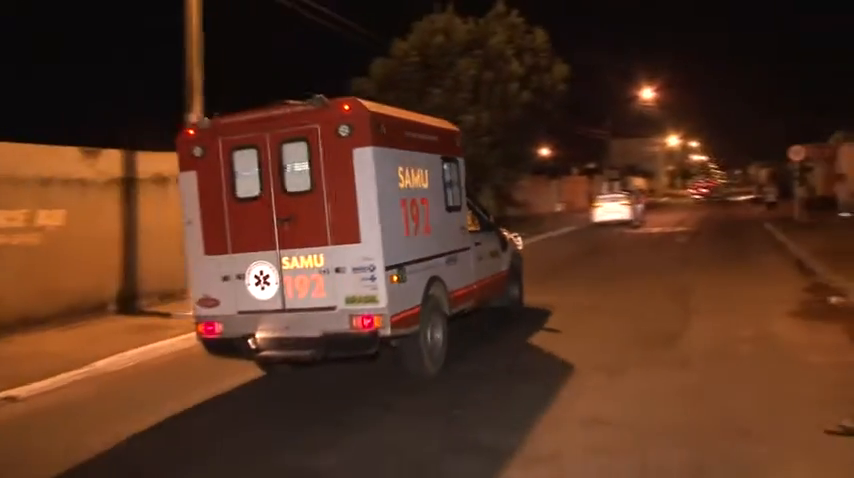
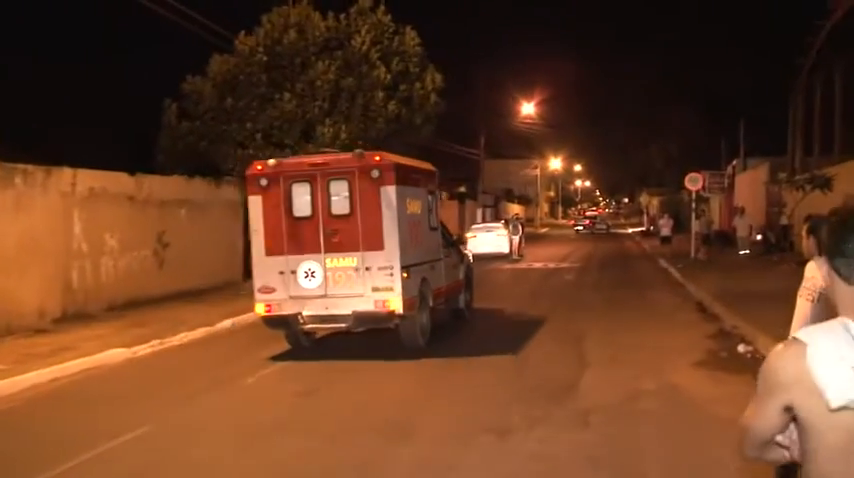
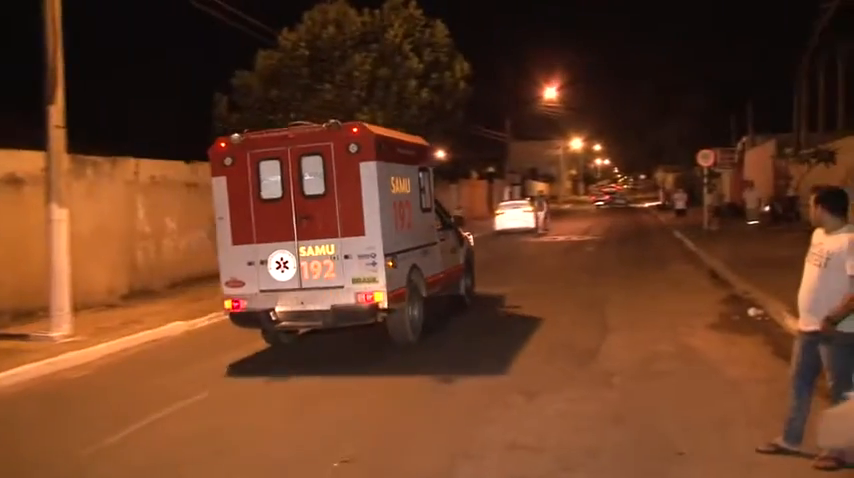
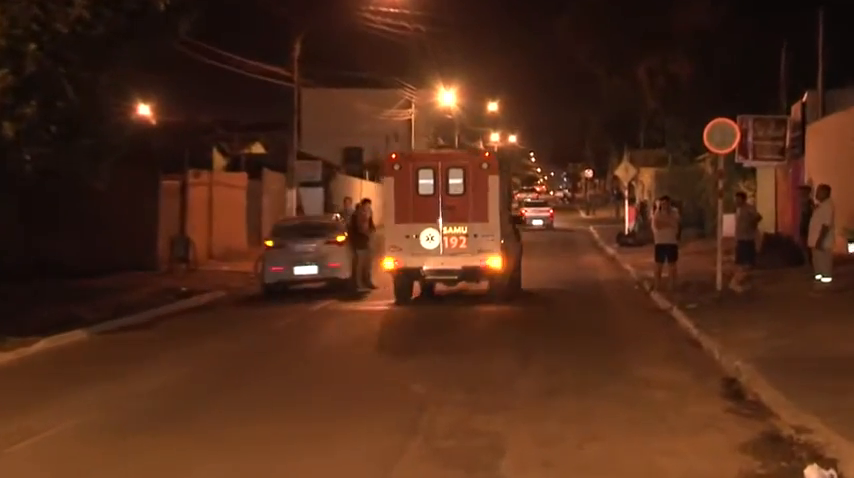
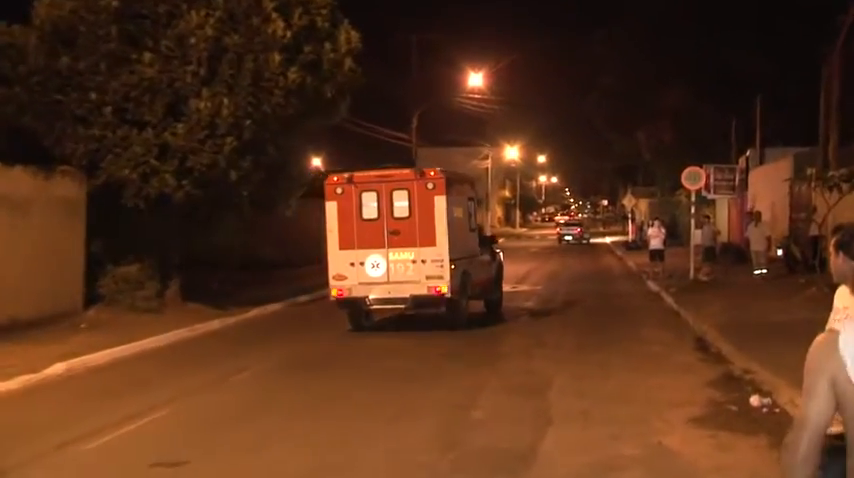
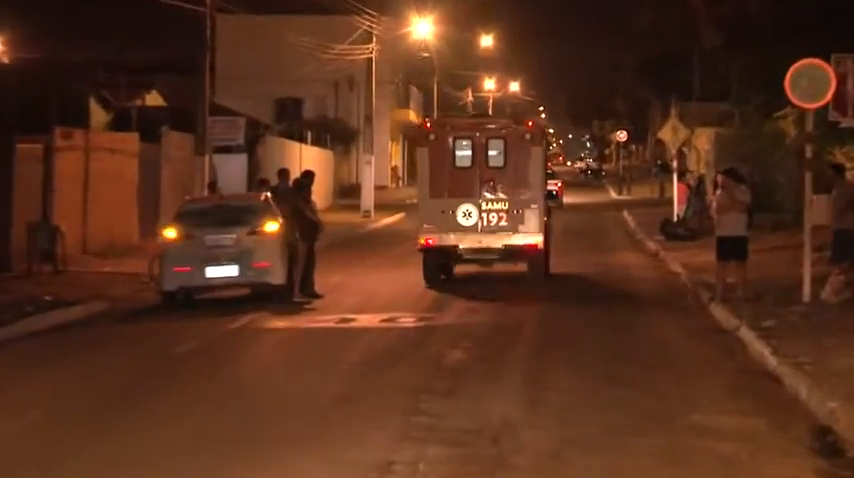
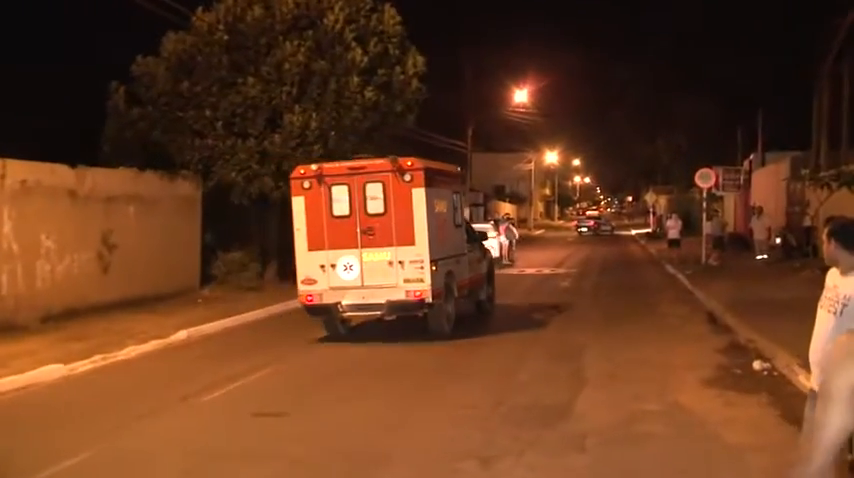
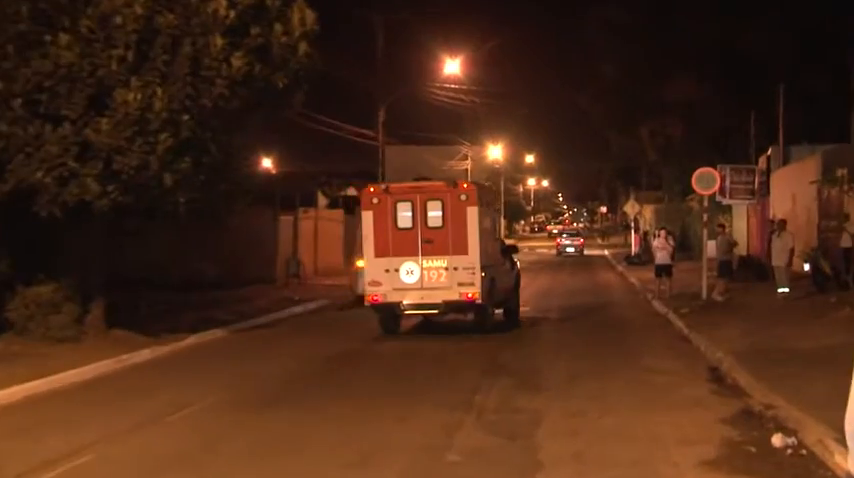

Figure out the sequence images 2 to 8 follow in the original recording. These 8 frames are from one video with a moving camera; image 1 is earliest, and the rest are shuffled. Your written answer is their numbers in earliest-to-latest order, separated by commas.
3, 2, 7, 5, 8, 4, 6
